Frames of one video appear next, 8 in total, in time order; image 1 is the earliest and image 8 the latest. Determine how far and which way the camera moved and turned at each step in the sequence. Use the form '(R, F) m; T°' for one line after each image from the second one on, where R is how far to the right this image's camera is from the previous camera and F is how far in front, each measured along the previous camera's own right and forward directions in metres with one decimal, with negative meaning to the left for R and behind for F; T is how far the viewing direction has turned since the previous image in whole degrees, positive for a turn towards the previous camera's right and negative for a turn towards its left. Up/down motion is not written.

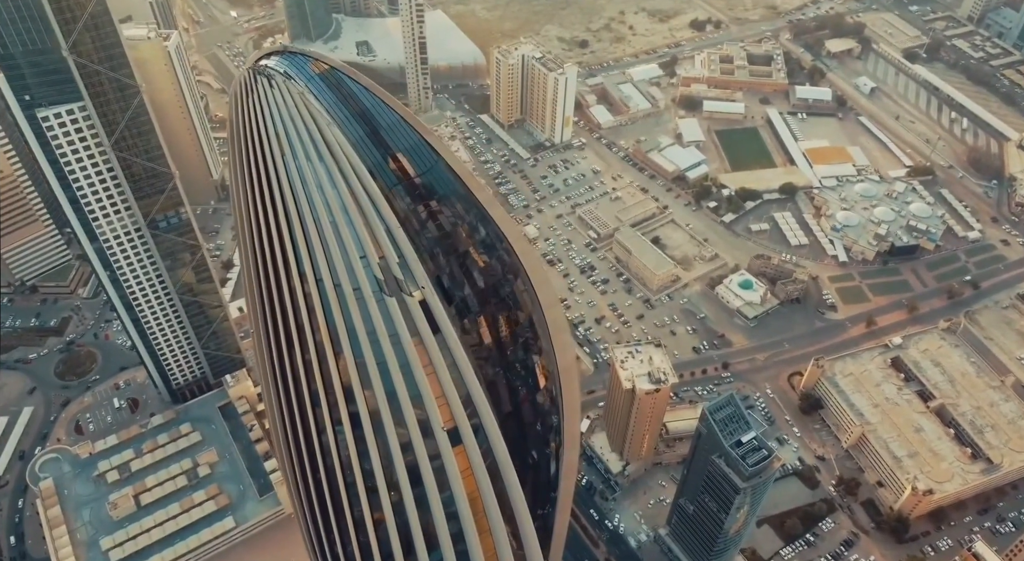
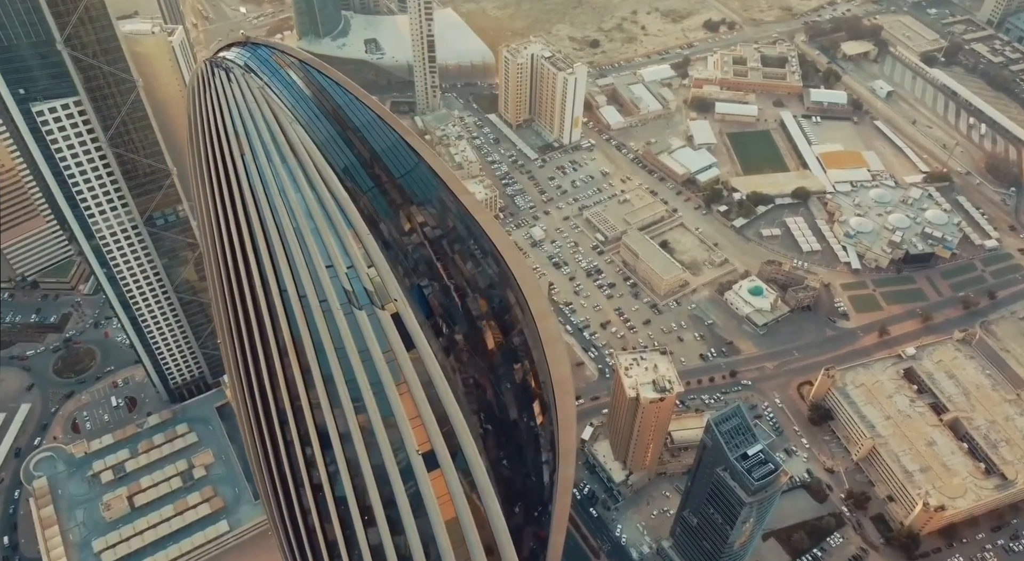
(+0.6, +1.3) m; -1°
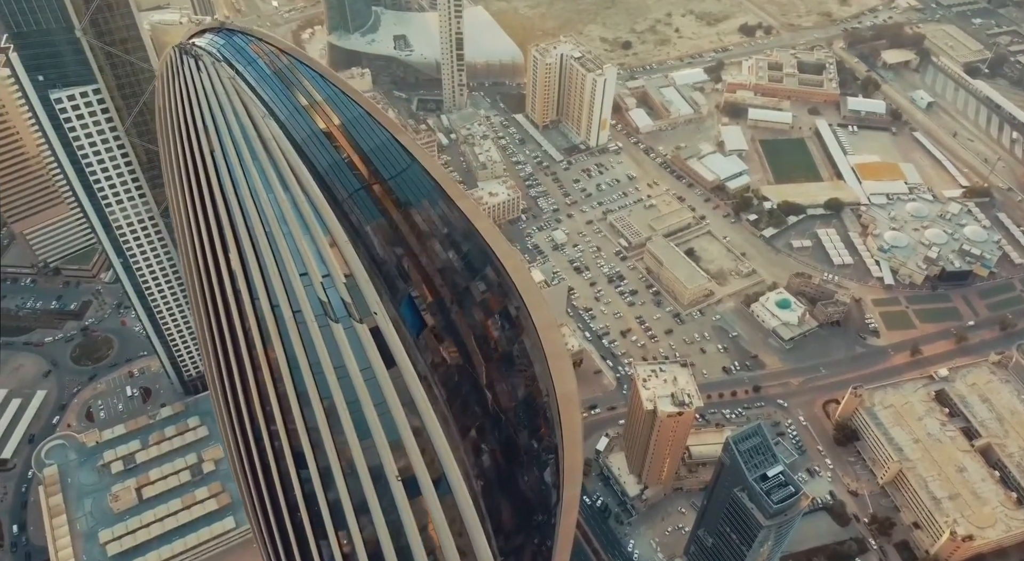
(+0.6, +1.4) m; -2°
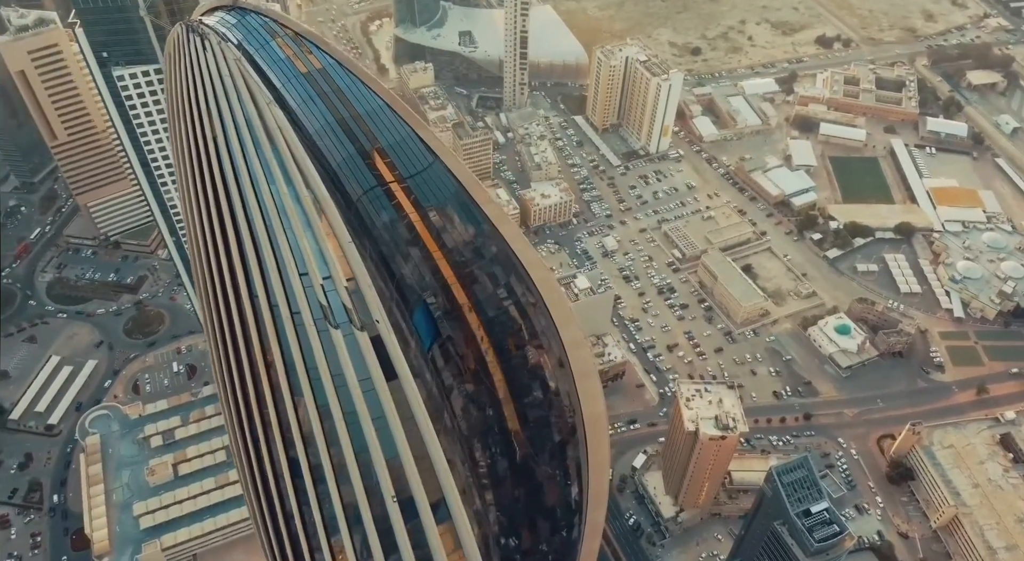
(+0.6, +1.3) m; -4°
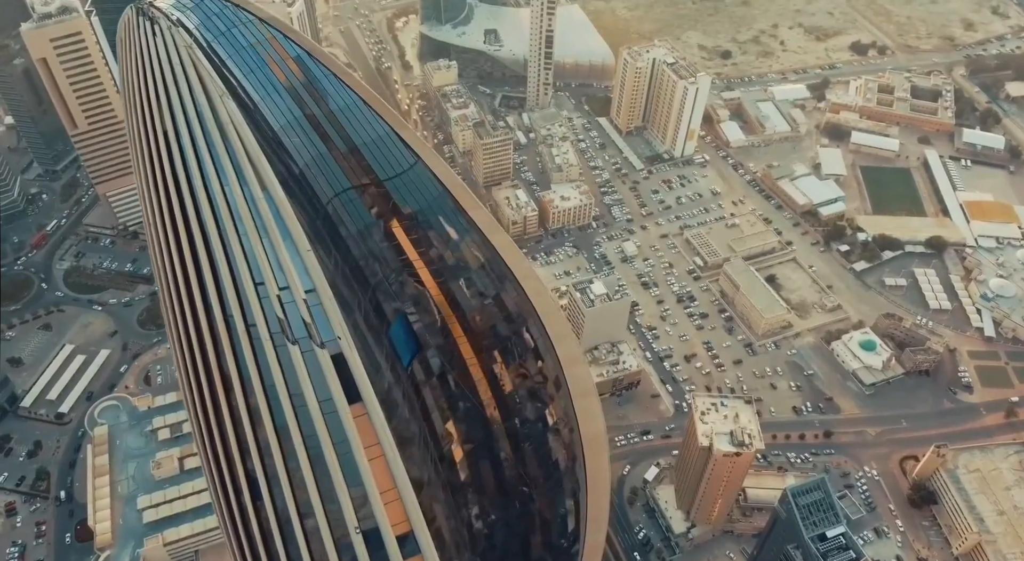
(+0.7, +1.2) m; -2°
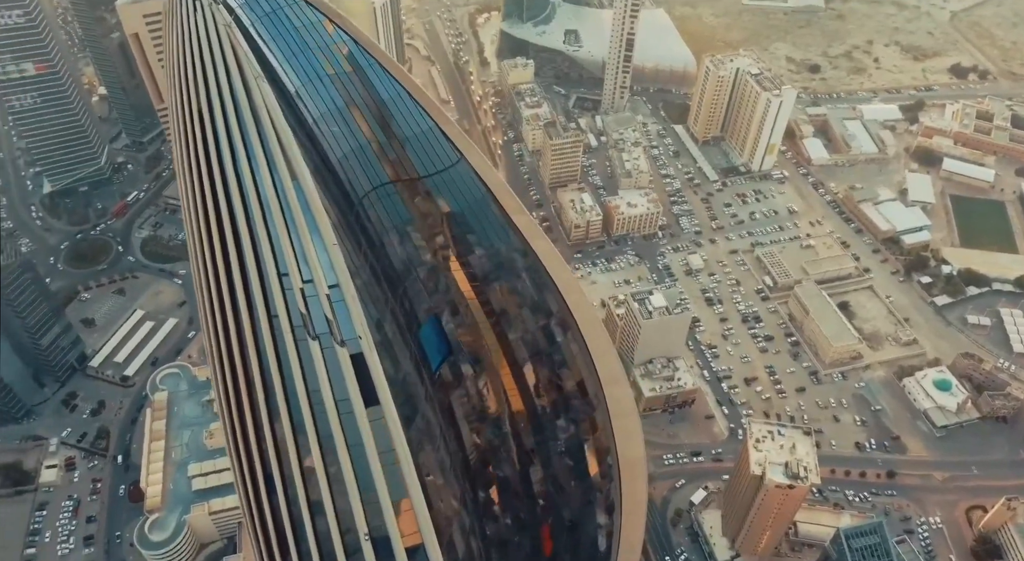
(+0.4, +0.8) m; -5°
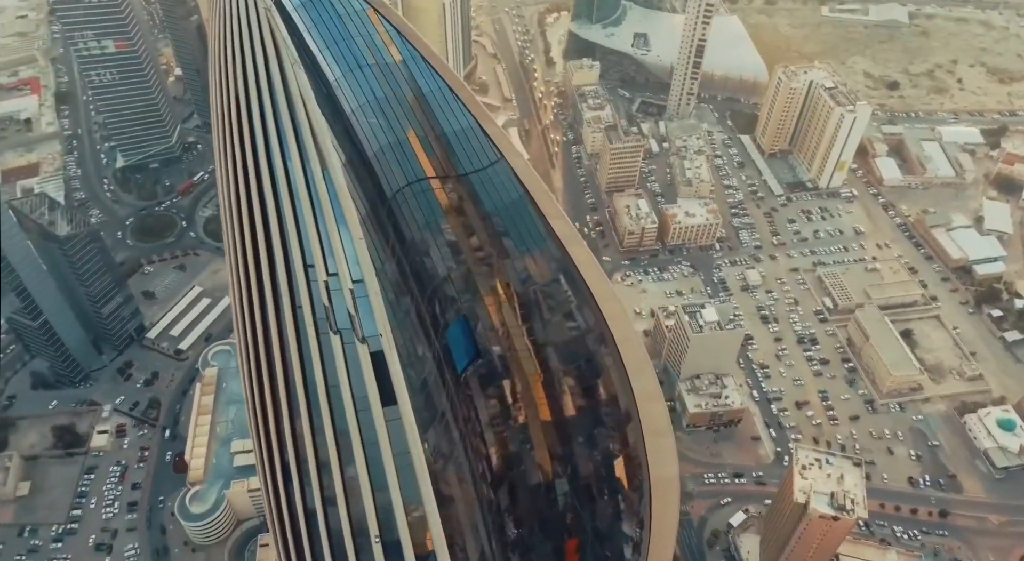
(+0.3, +0.5) m; -4°
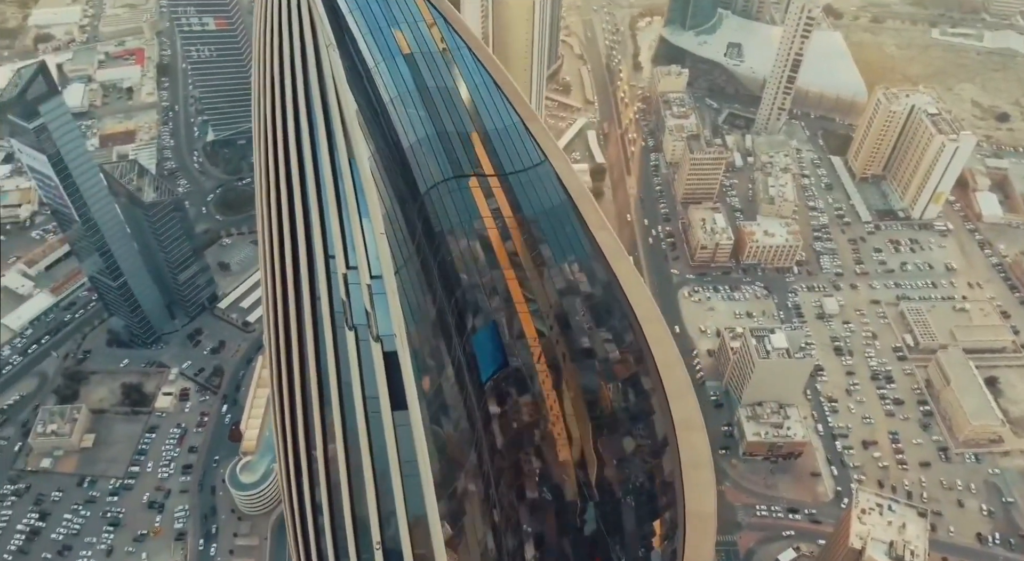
(+0.6, +0.7) m; -5°
